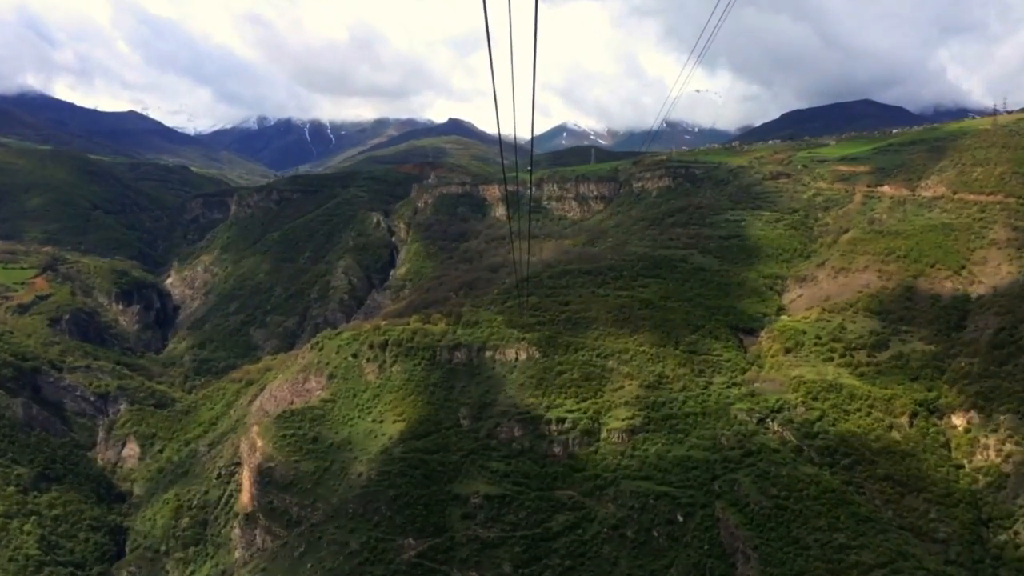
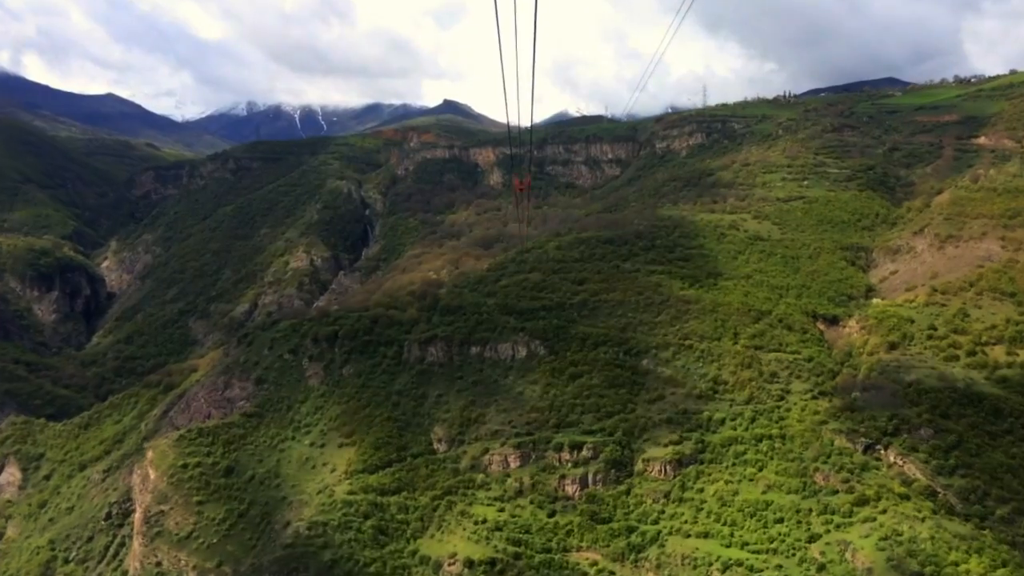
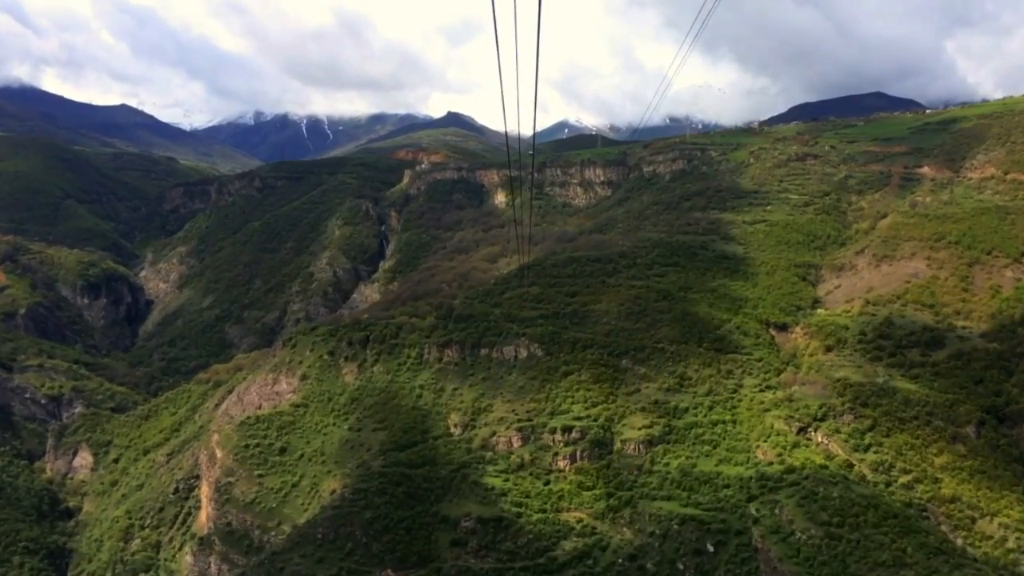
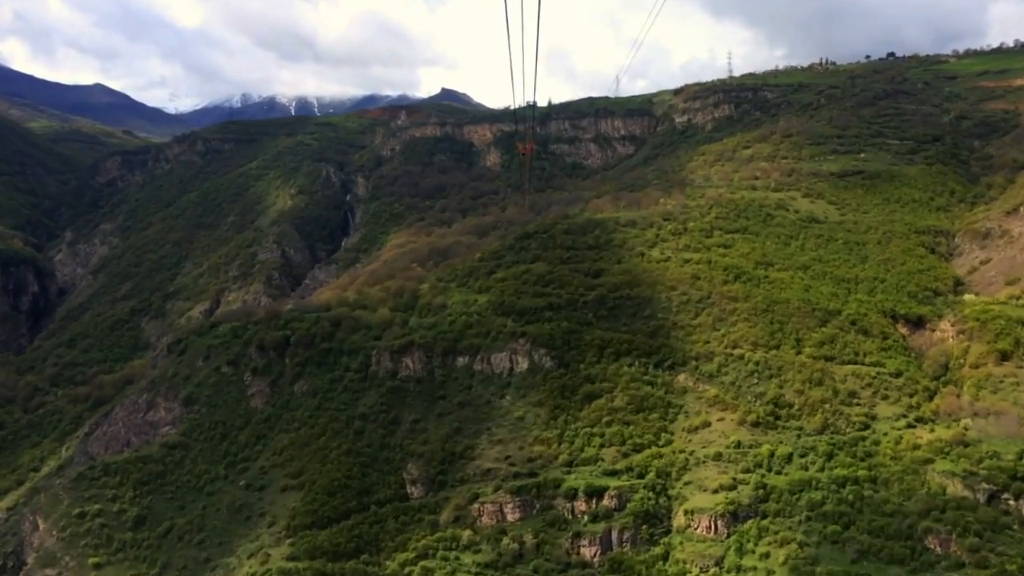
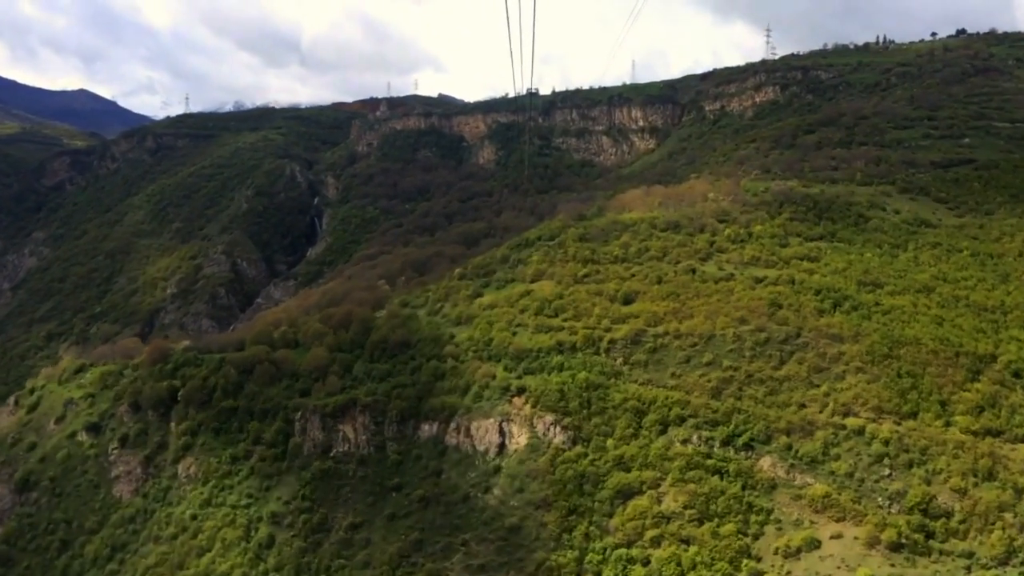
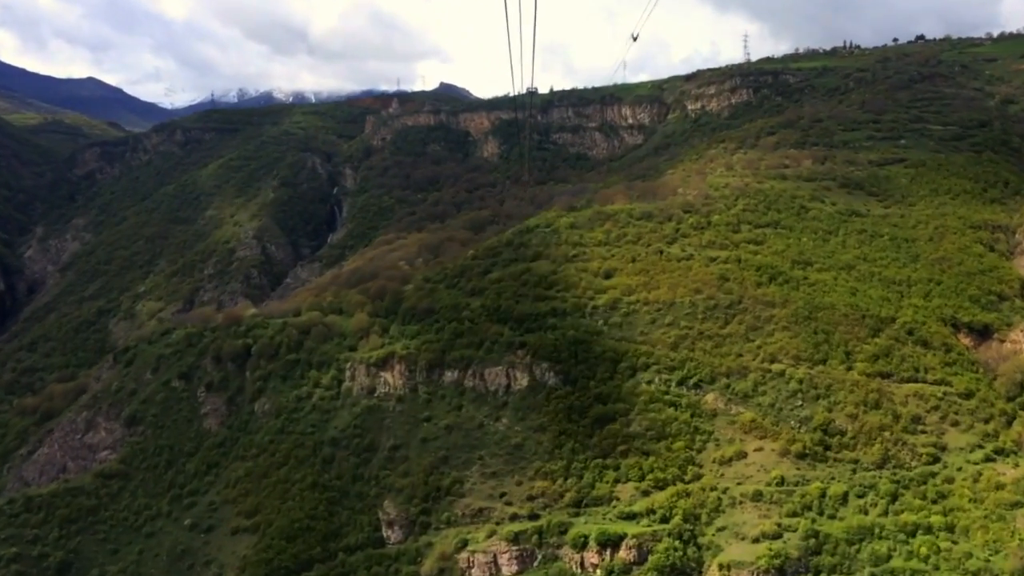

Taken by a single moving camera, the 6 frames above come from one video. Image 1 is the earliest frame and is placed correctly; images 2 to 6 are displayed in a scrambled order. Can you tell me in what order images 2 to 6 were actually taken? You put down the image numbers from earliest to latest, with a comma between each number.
3, 2, 4, 6, 5
